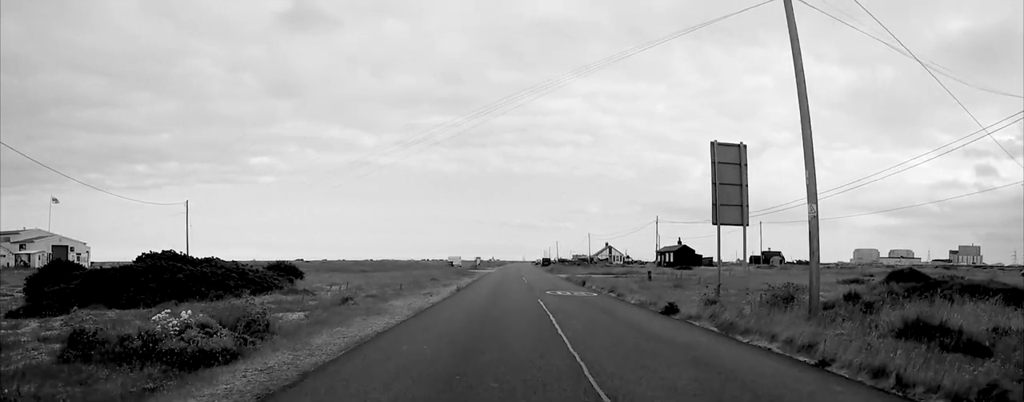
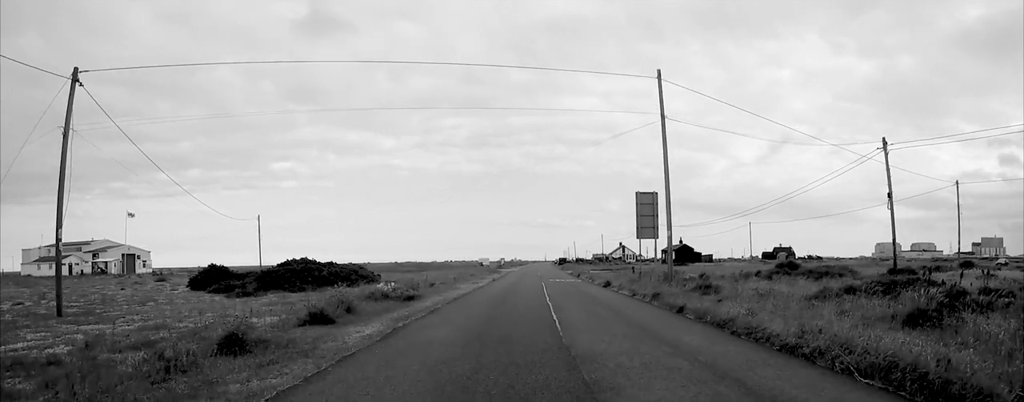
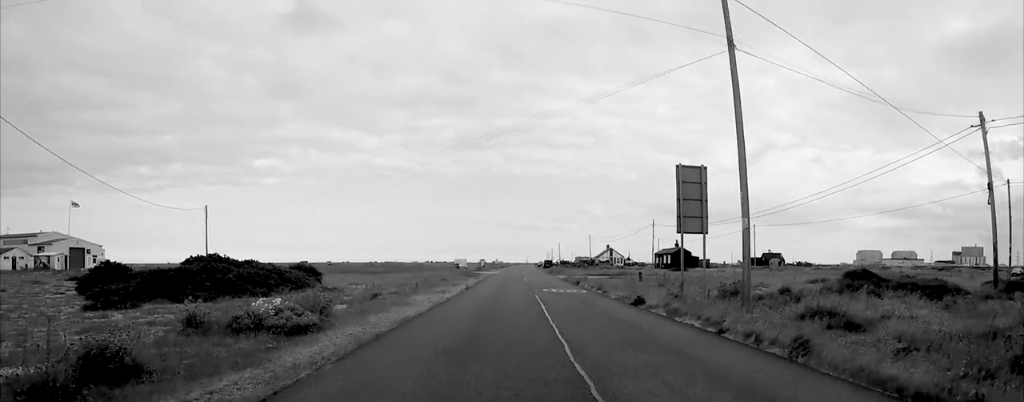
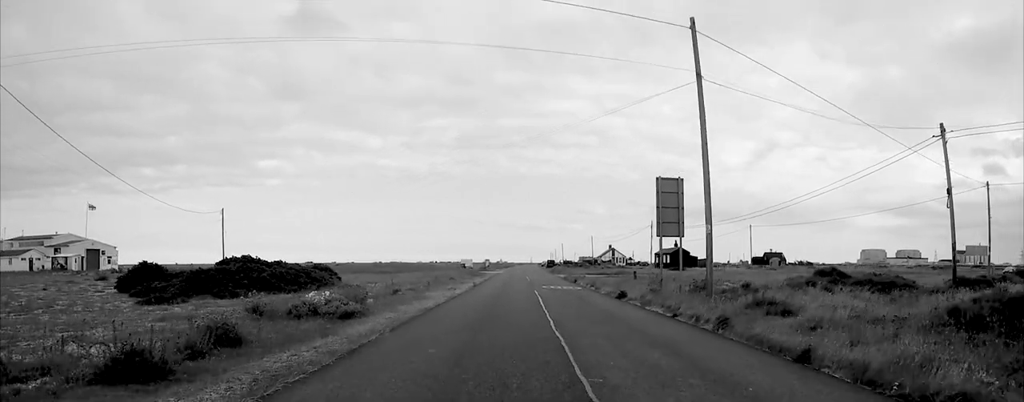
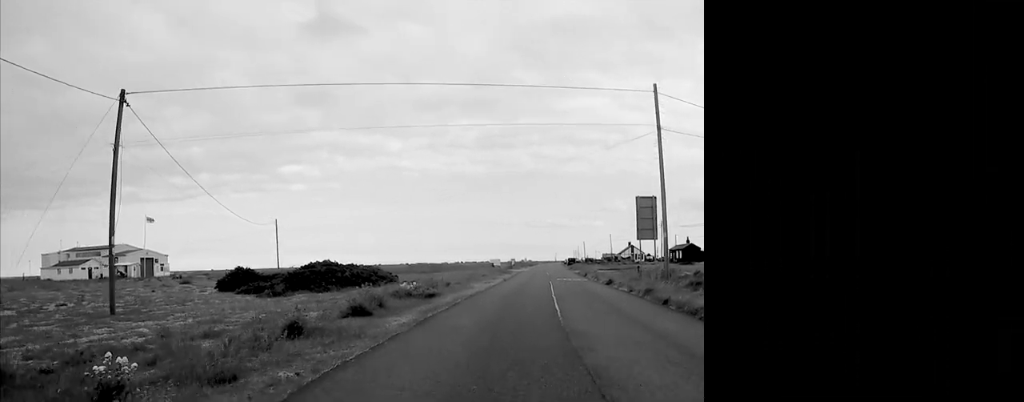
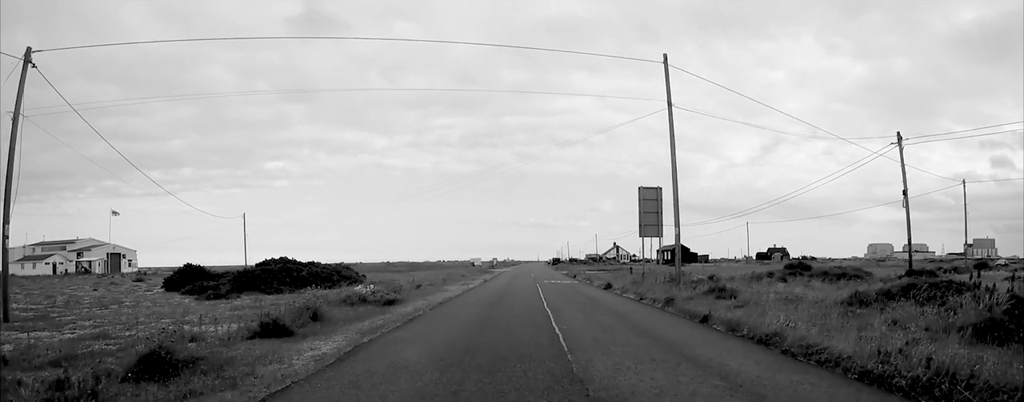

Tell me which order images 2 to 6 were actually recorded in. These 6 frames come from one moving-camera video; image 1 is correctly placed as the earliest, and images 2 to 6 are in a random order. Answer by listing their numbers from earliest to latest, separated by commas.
3, 4, 6, 2, 5
